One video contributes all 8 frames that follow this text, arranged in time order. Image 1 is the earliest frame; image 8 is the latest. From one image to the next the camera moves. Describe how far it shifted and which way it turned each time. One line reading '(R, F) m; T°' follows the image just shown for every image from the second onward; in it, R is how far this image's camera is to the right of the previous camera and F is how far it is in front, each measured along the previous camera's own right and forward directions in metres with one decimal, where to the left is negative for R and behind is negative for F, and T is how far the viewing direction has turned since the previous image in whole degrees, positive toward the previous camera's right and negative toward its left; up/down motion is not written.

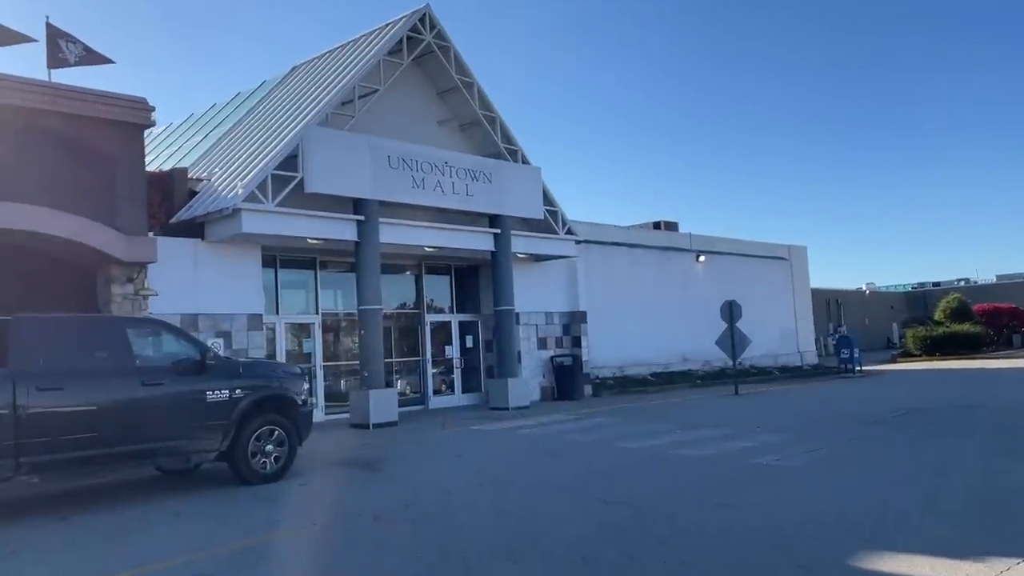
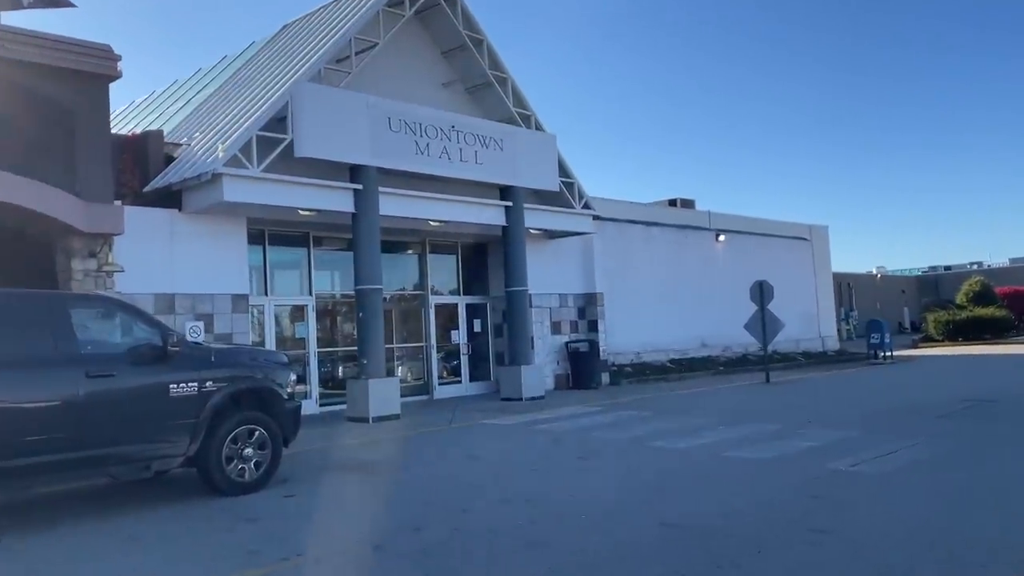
(-0.3, +1.8) m; 0°
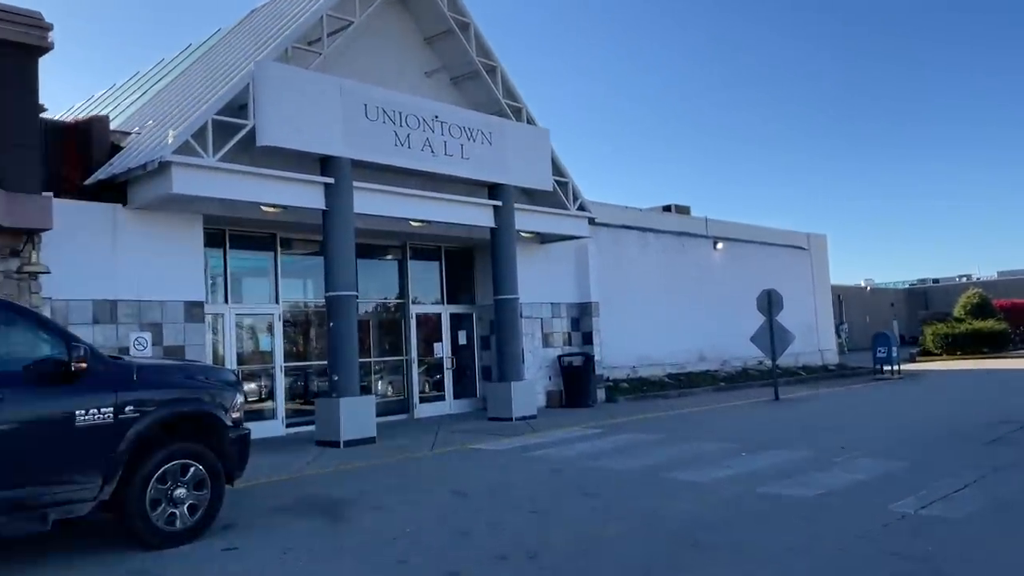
(-0.1, +1.7) m; +1°
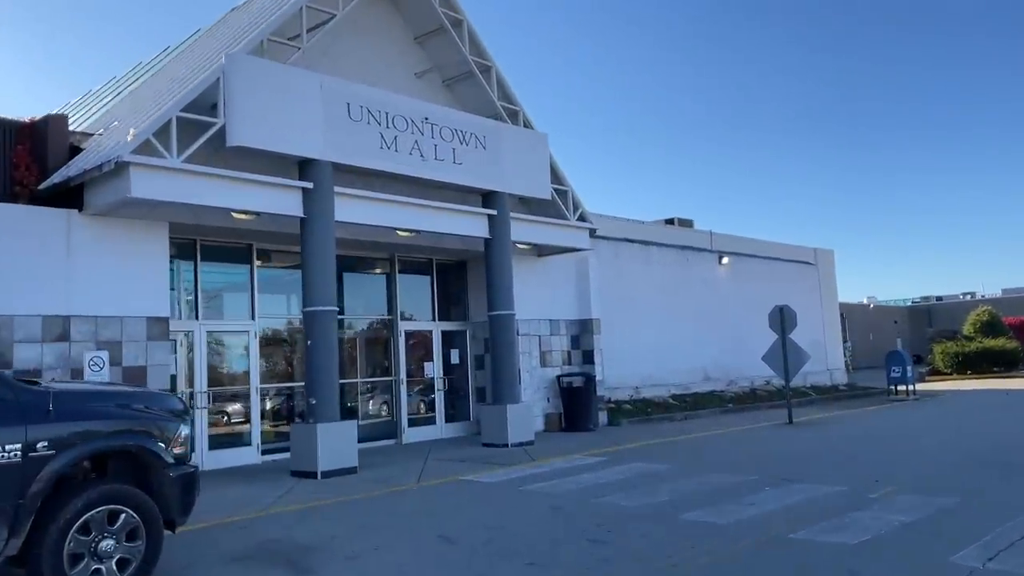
(0.0, +1.2) m; 0°
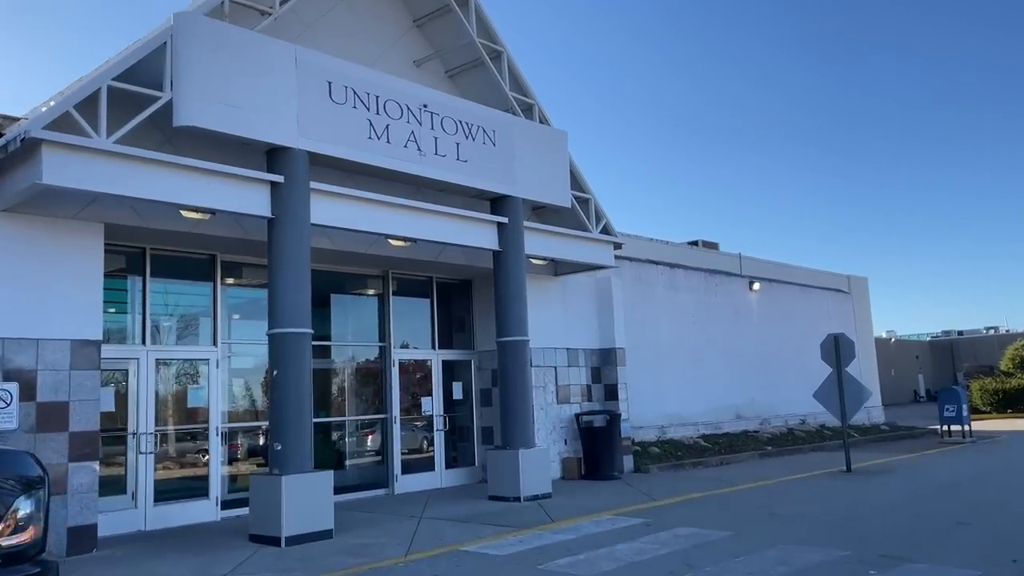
(-0.1, +2.4) m; 0°
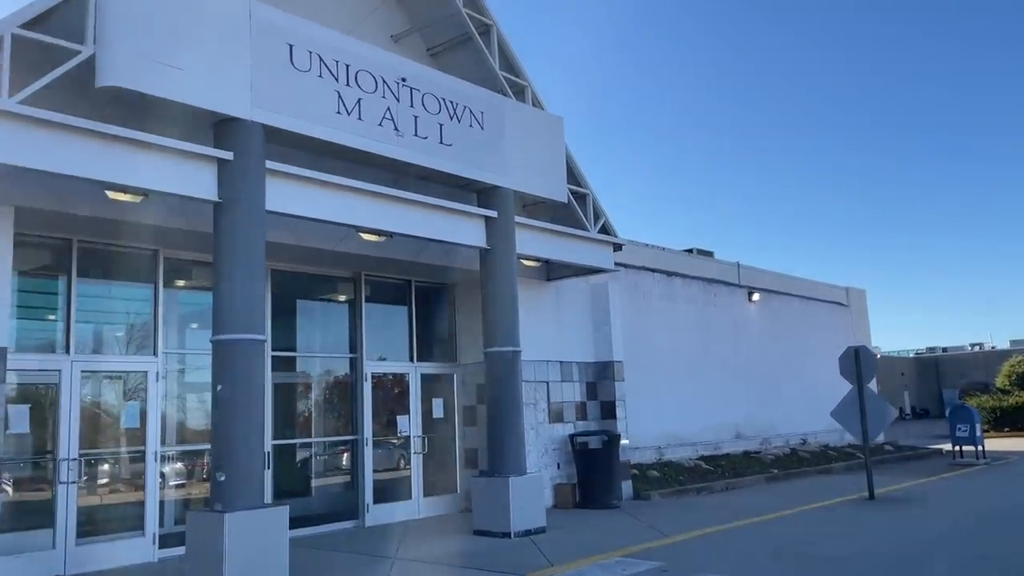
(-0.1, +1.6) m; +1°
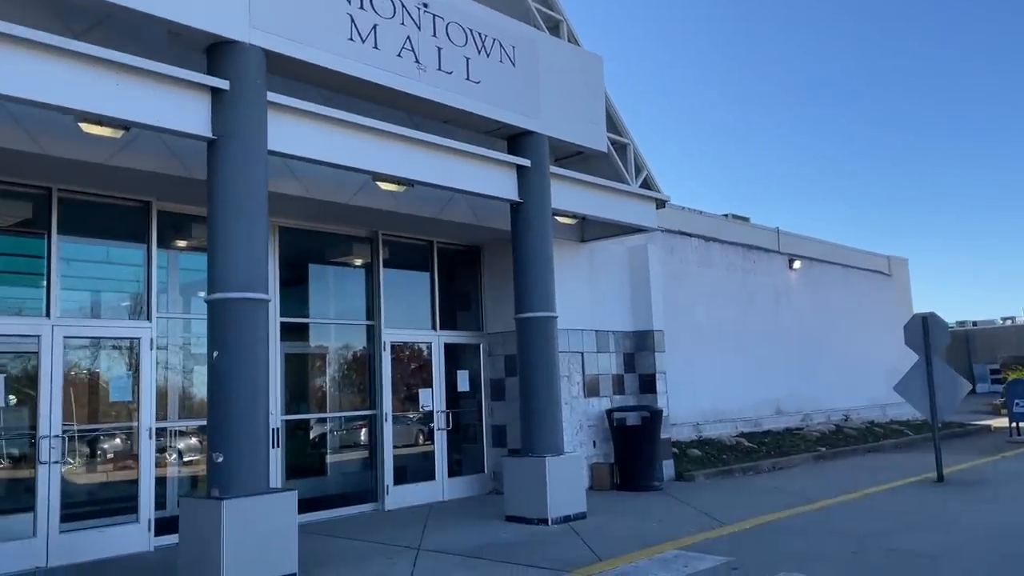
(-0.2, +1.2) m; -1°
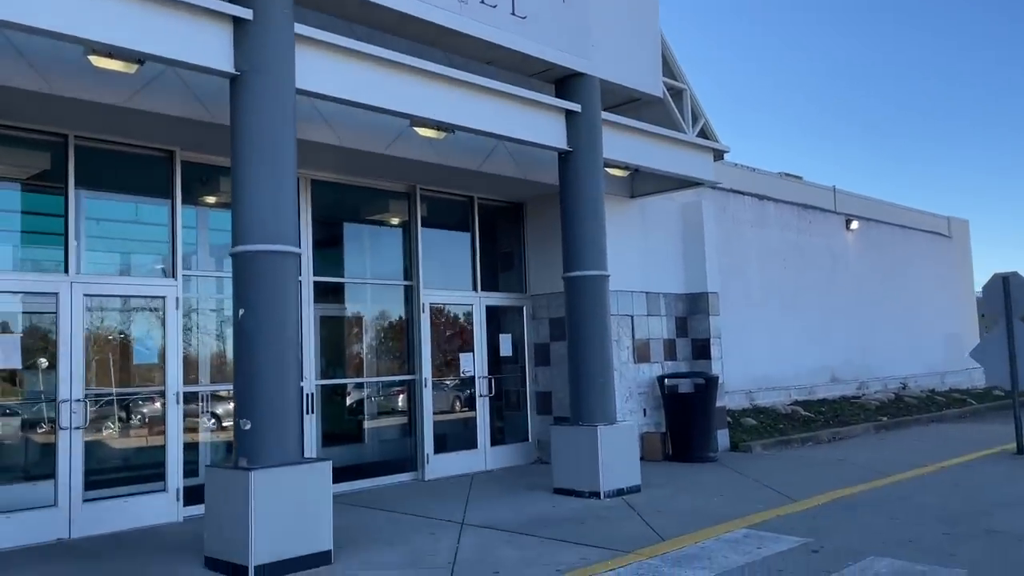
(-0.1, +0.7) m; -2°
